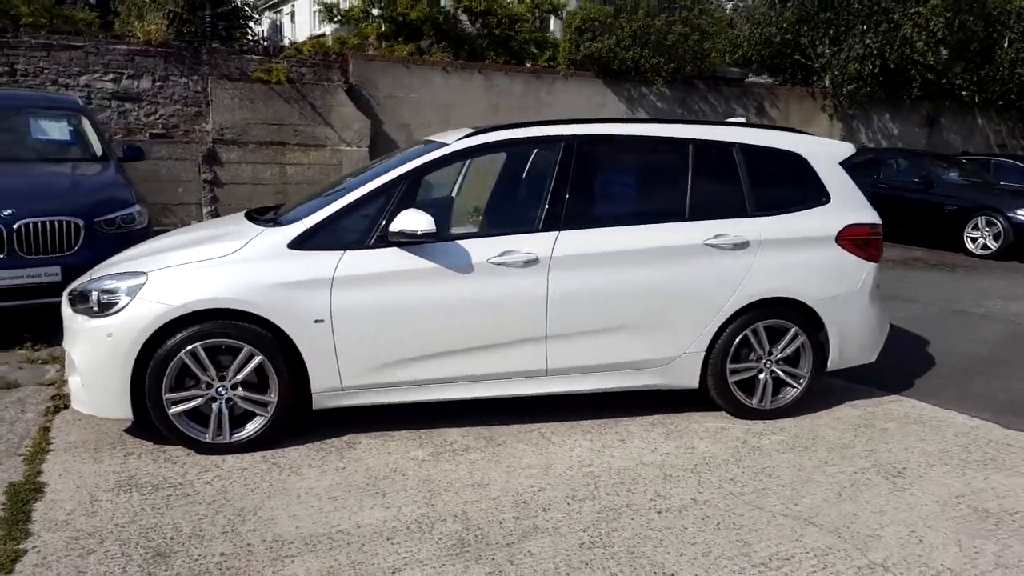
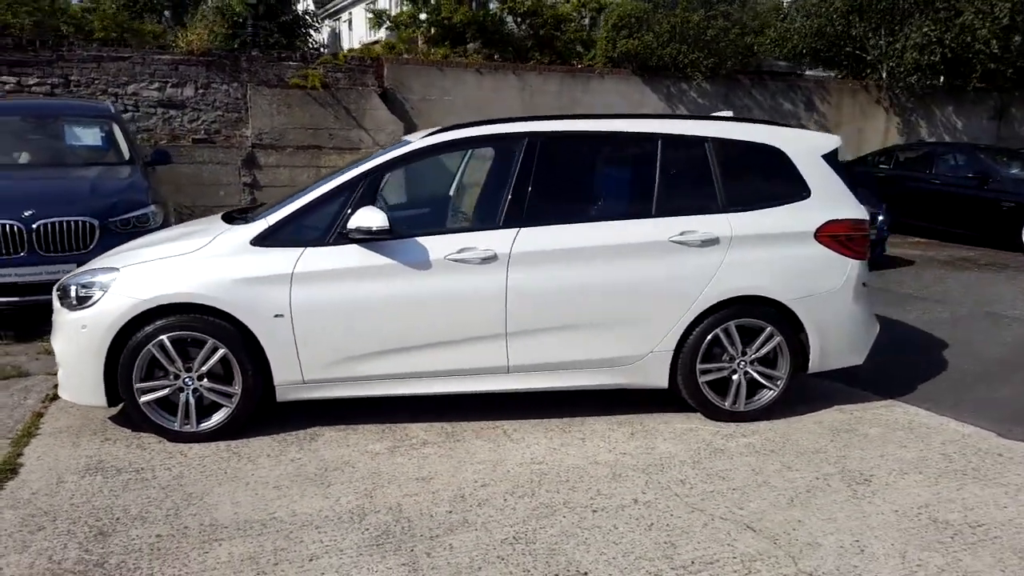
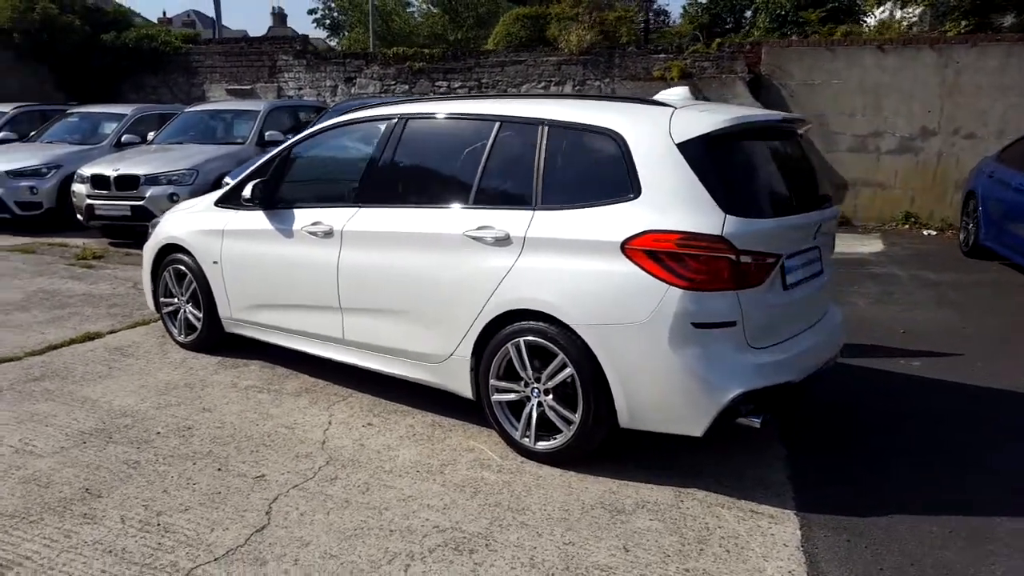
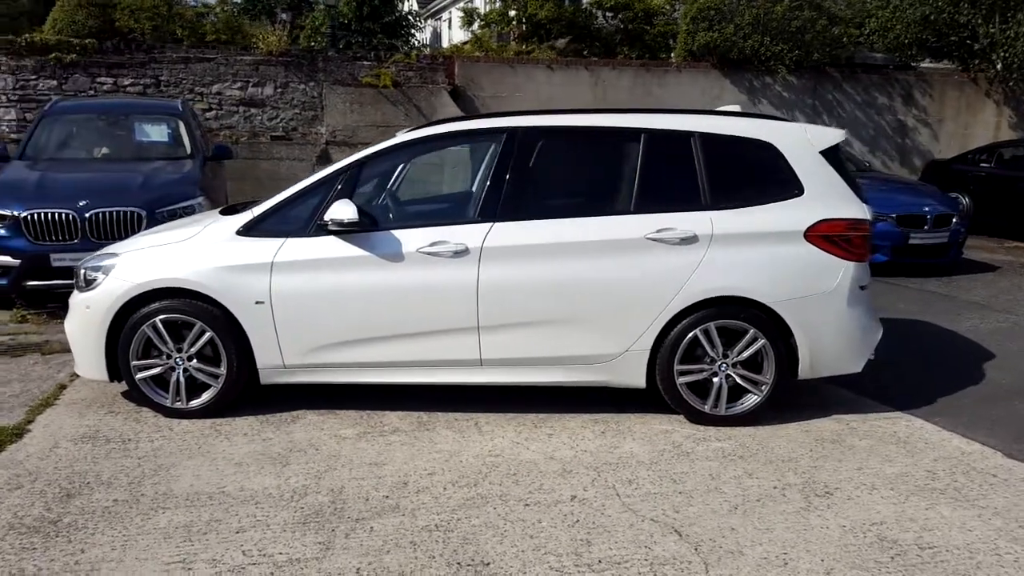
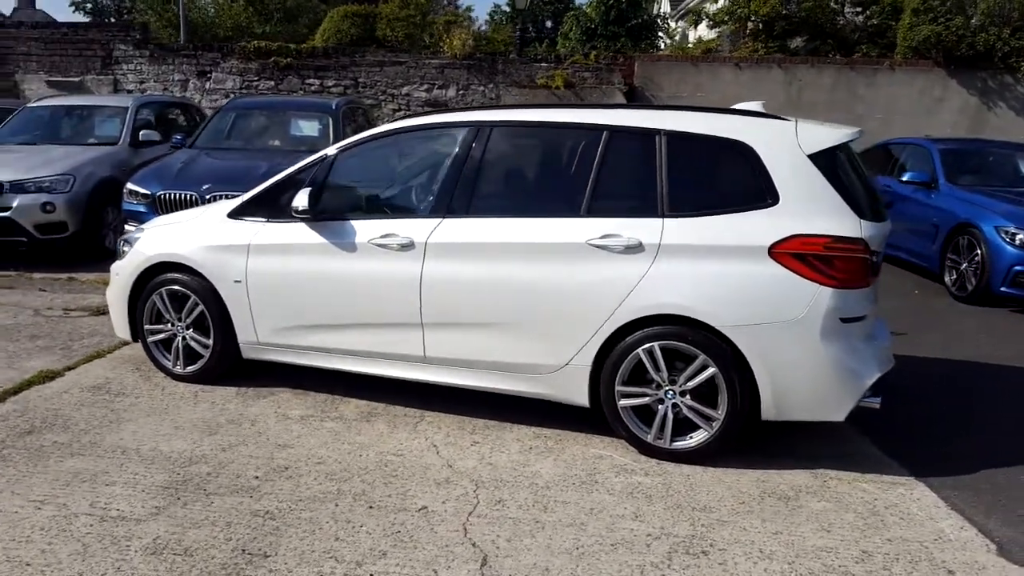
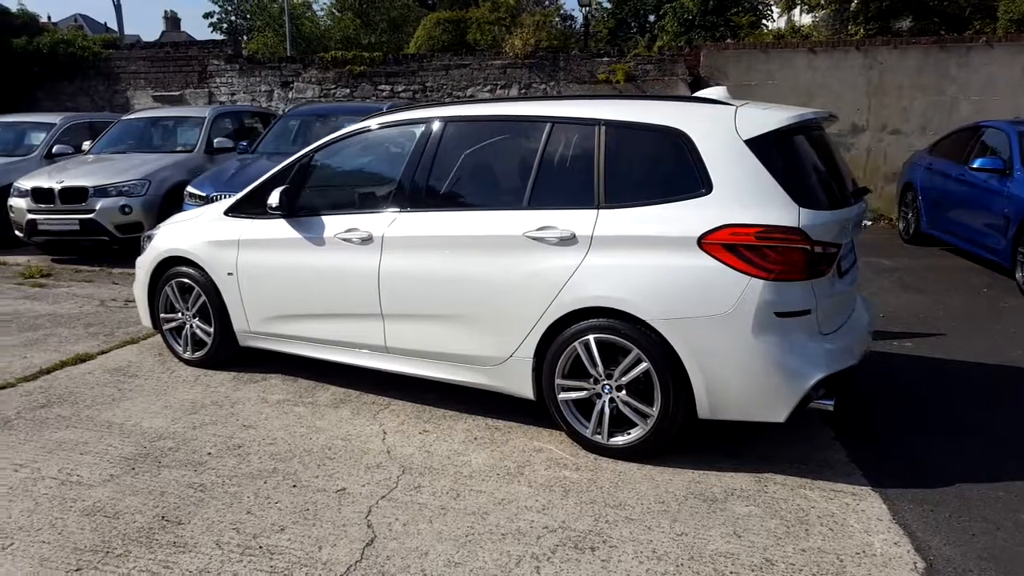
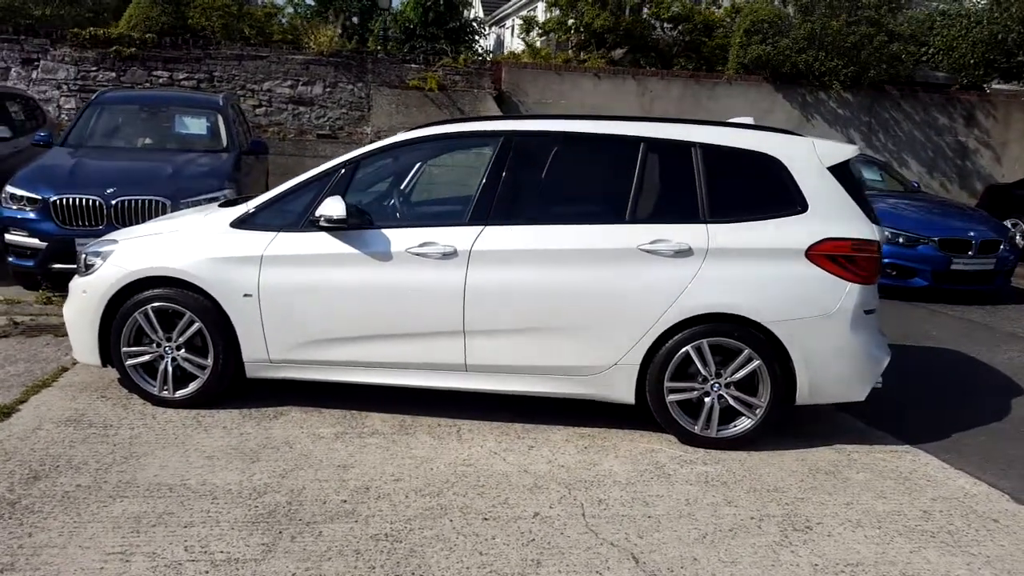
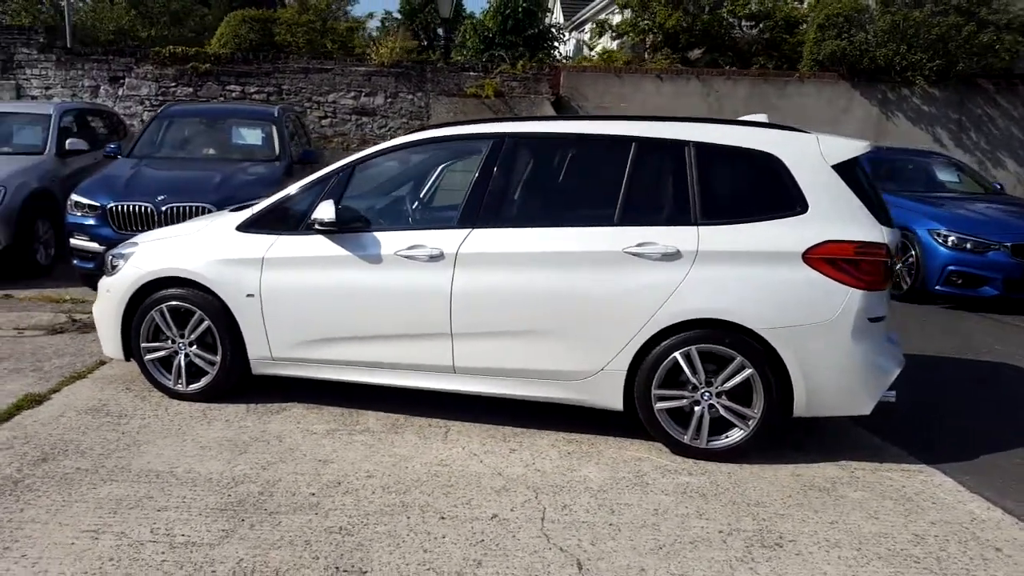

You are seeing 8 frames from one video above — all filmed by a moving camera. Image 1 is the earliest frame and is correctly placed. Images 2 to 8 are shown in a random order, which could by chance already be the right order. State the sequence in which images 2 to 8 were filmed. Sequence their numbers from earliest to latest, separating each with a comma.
2, 4, 7, 8, 5, 6, 3
